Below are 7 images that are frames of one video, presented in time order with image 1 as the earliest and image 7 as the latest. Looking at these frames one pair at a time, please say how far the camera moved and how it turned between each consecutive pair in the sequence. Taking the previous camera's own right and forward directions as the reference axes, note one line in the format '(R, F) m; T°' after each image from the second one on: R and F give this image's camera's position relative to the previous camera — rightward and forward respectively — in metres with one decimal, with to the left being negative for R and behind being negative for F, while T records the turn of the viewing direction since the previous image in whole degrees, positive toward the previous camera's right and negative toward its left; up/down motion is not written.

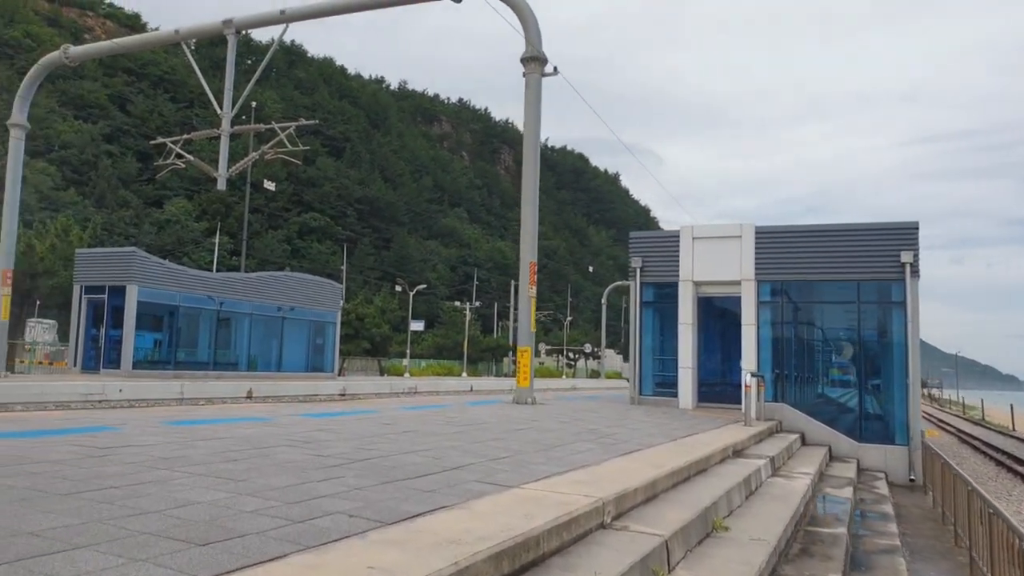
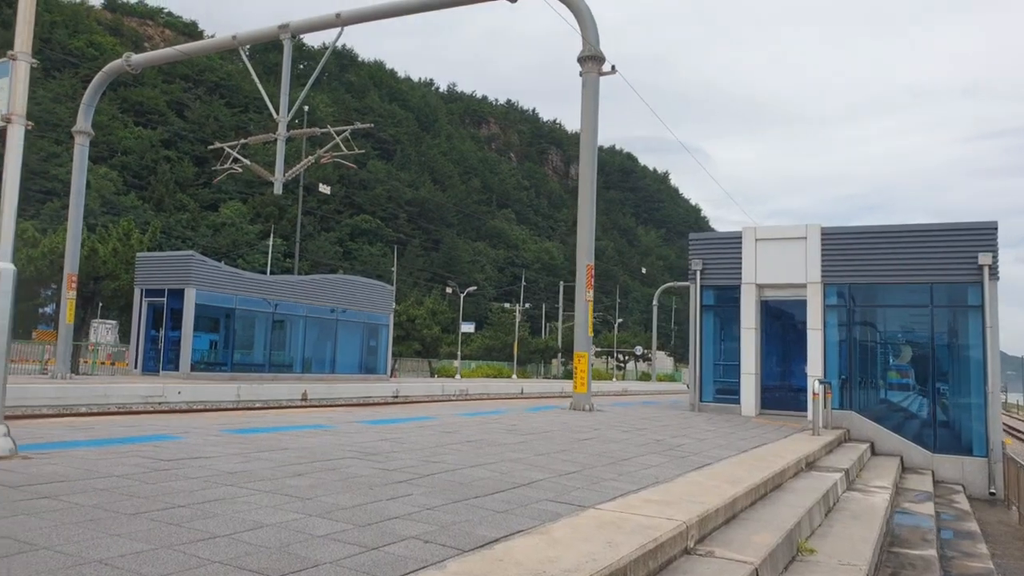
(-0.2, +0.3) m; -3°
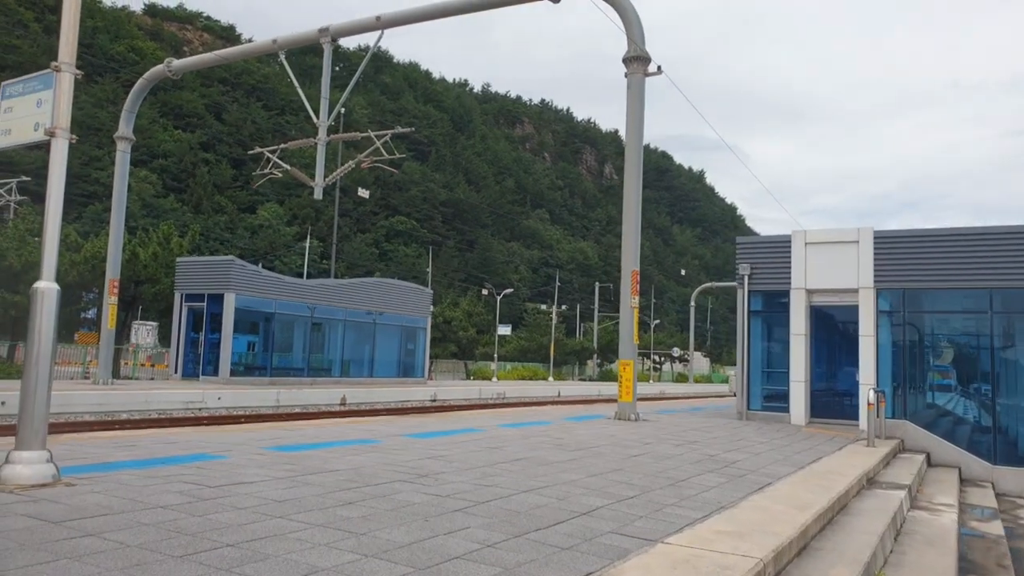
(-0.2, +0.3) m; -2°
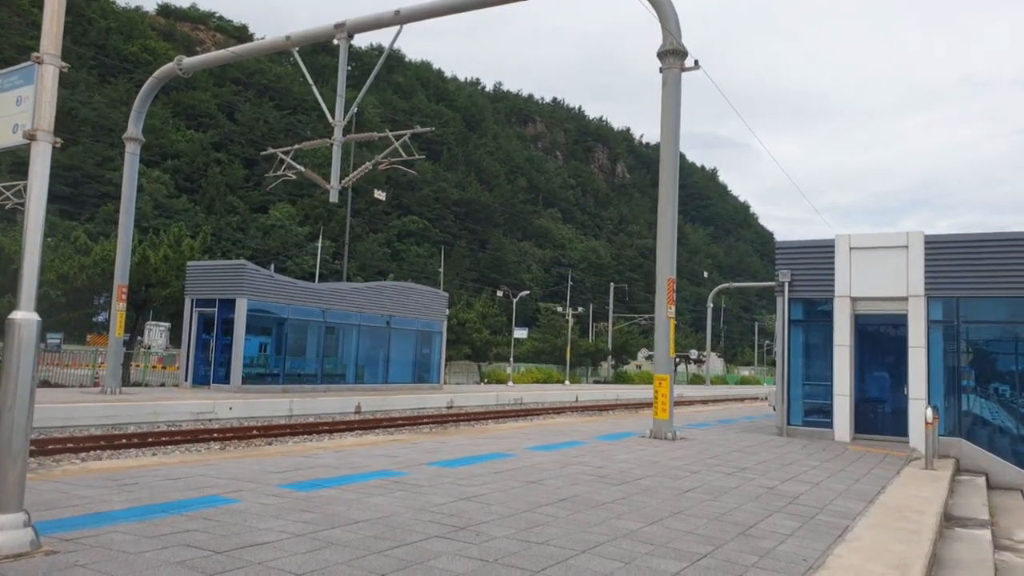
(-0.3, +0.9) m; -1°
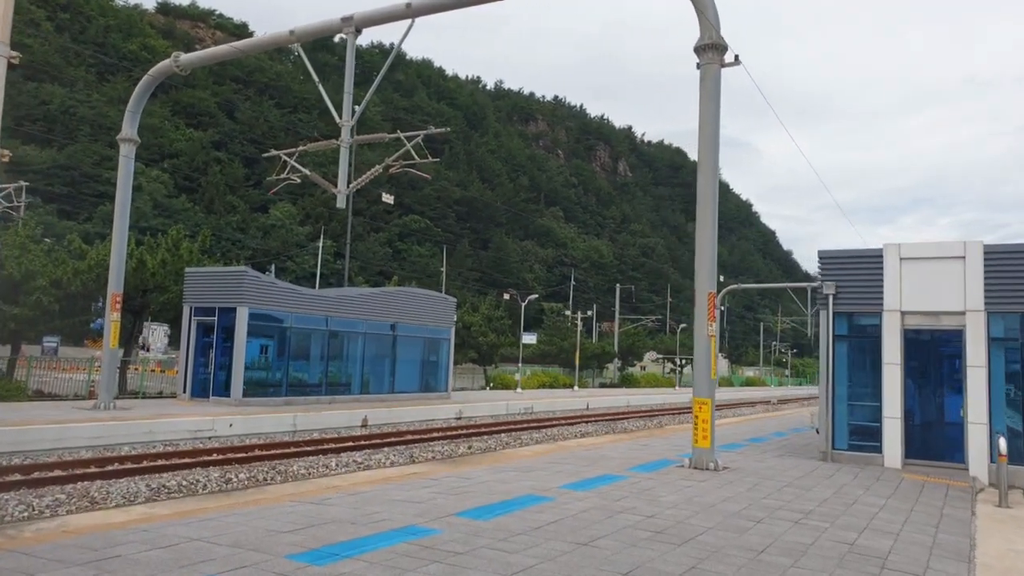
(-0.4, +1.1) m; 0°
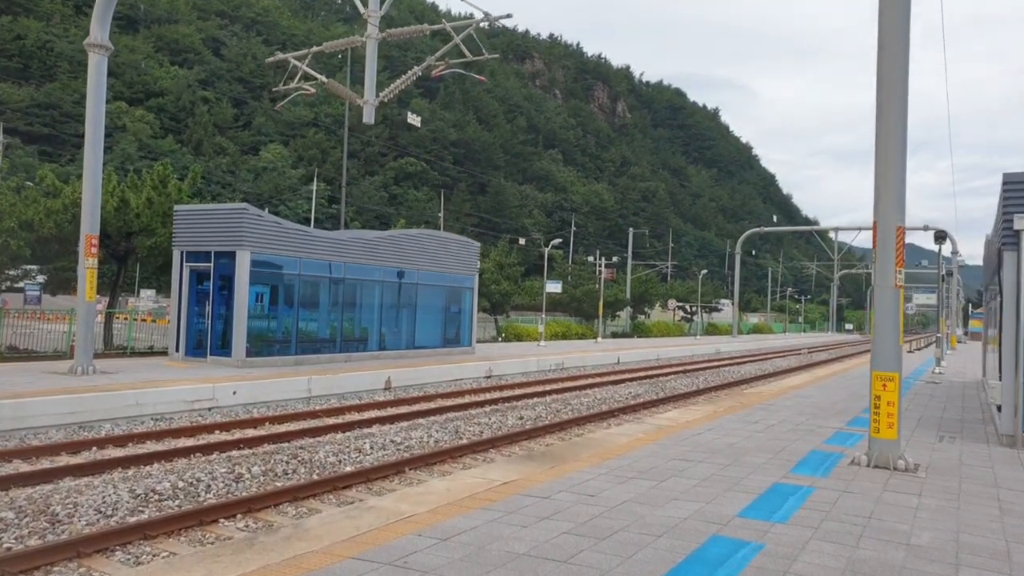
(-1.4, +3.4) m; +1°
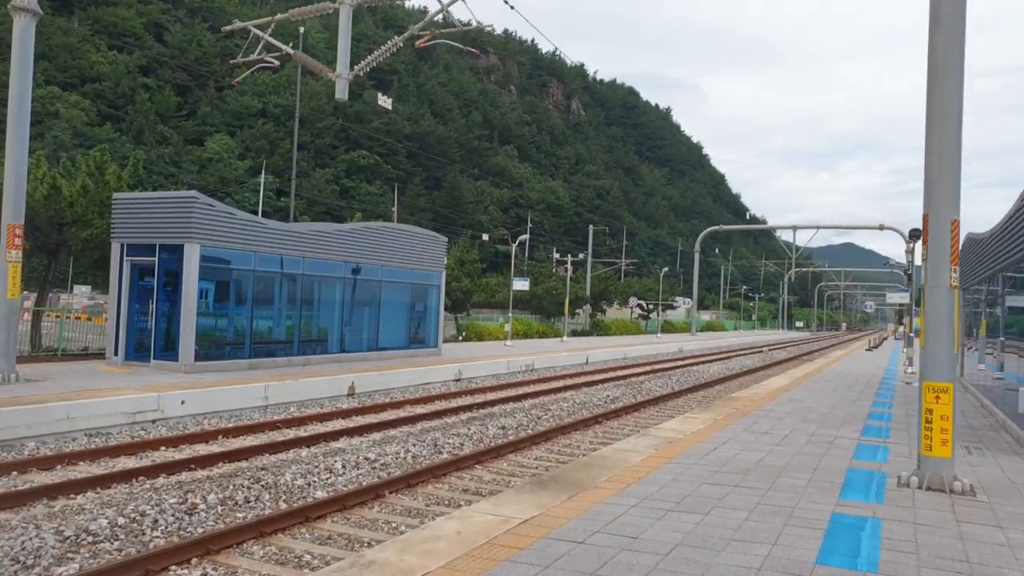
(-0.6, +1.3) m; +4°
